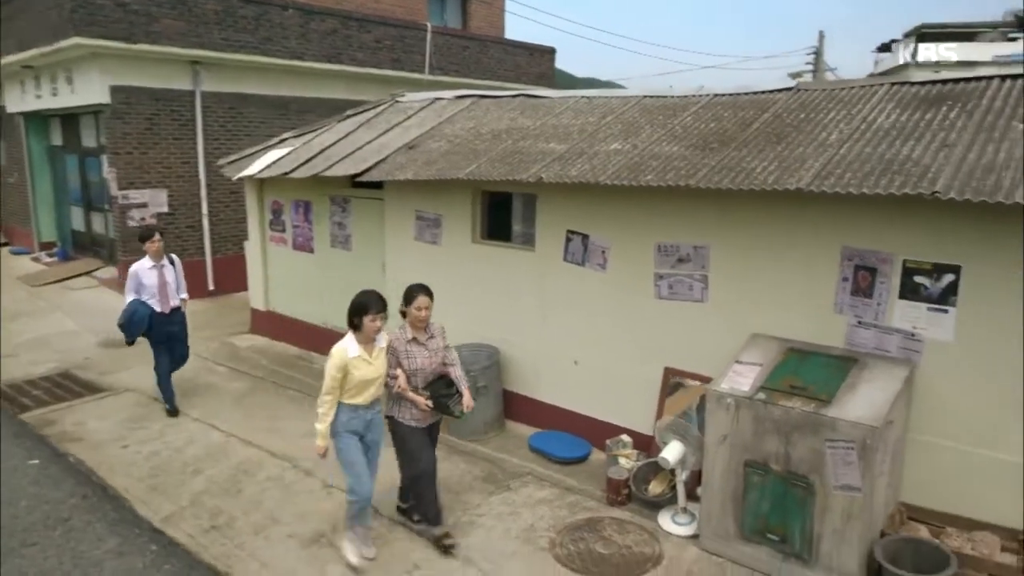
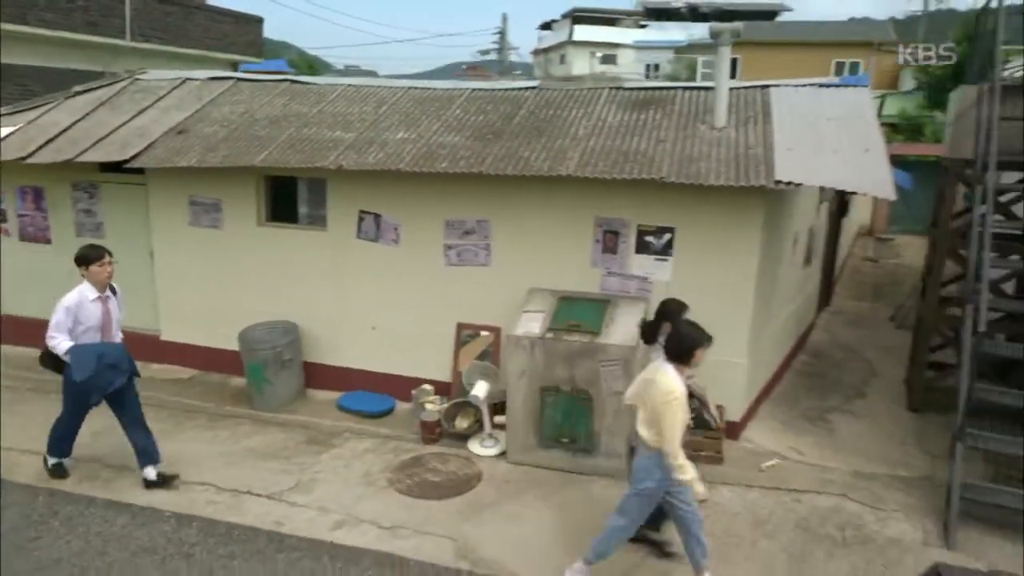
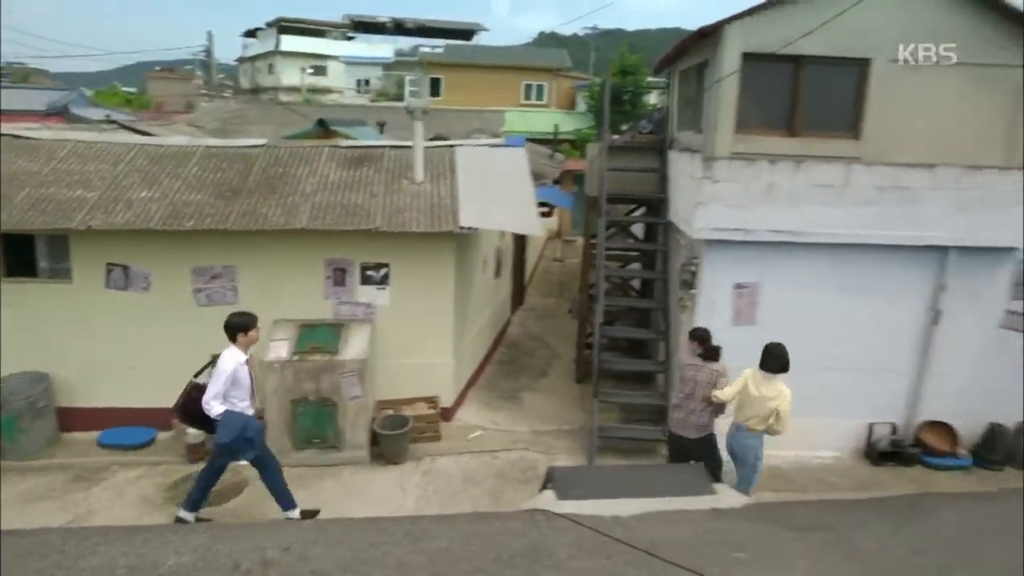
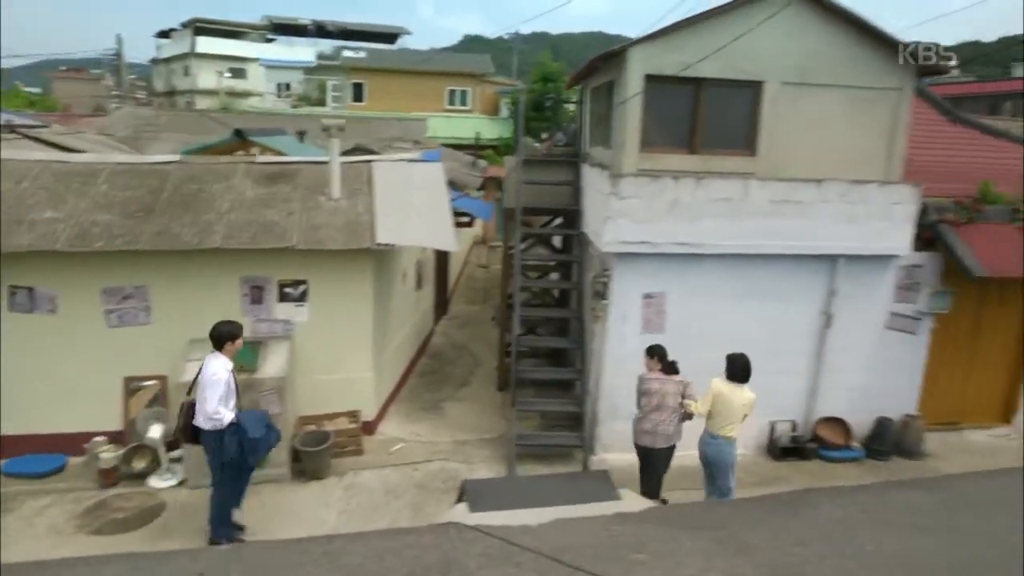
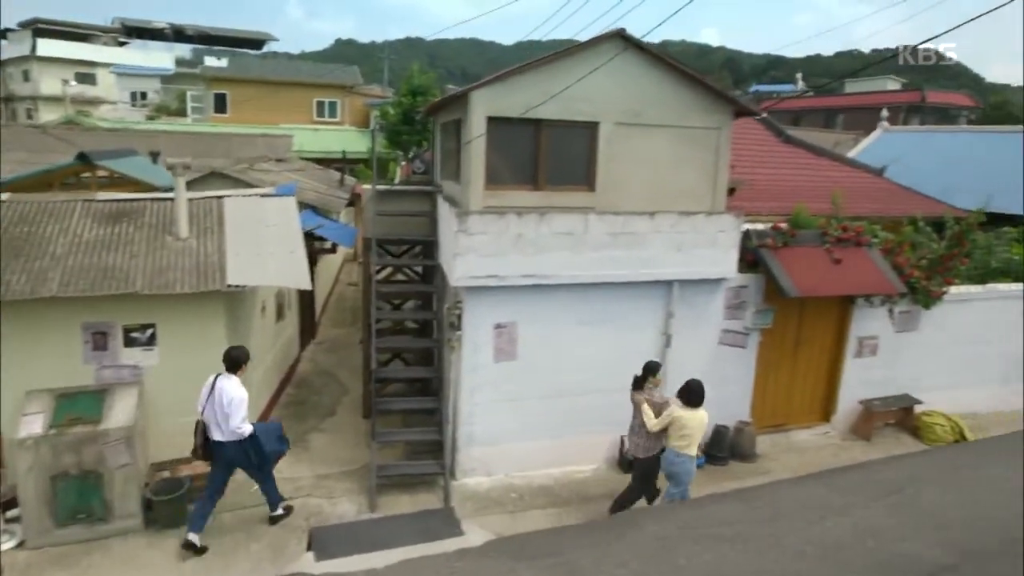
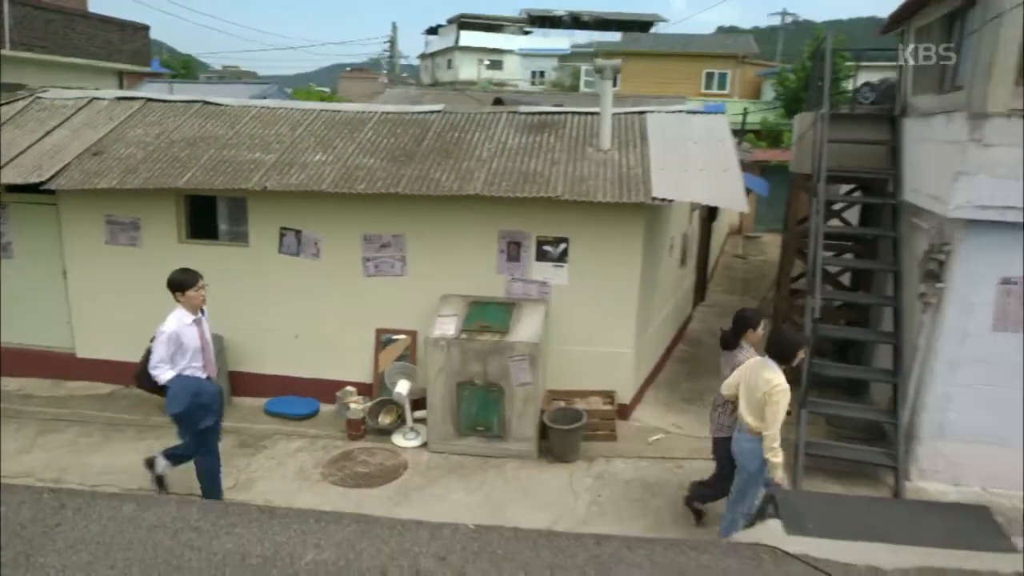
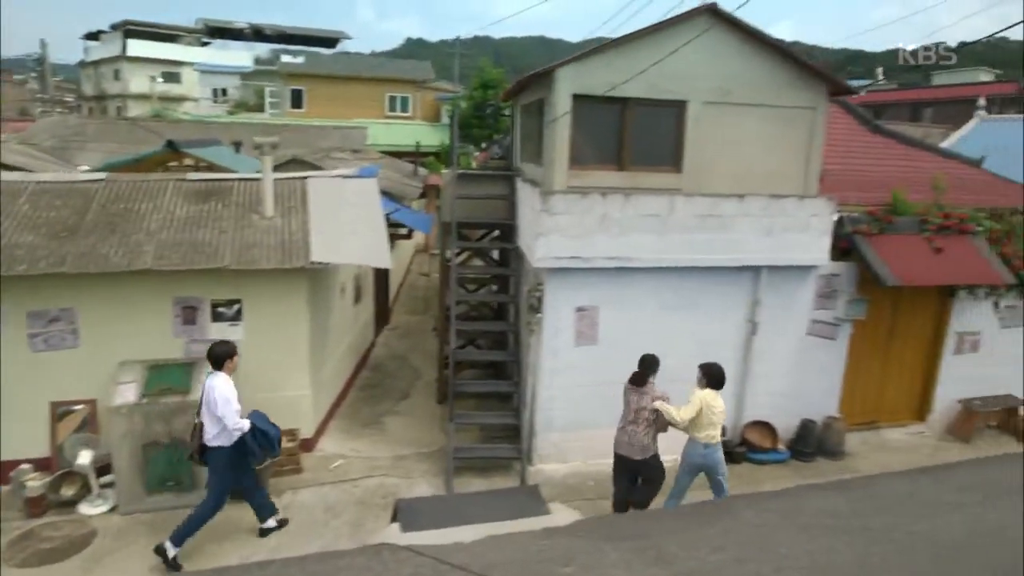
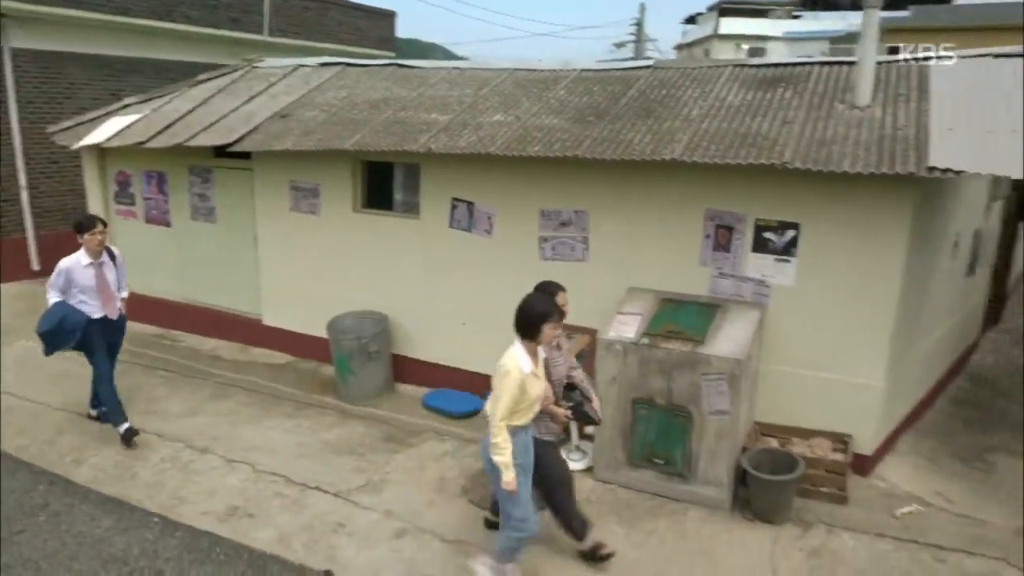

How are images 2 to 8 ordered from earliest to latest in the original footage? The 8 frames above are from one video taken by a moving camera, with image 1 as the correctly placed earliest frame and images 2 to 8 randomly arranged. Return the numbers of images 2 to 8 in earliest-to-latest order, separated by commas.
8, 2, 6, 3, 4, 7, 5
